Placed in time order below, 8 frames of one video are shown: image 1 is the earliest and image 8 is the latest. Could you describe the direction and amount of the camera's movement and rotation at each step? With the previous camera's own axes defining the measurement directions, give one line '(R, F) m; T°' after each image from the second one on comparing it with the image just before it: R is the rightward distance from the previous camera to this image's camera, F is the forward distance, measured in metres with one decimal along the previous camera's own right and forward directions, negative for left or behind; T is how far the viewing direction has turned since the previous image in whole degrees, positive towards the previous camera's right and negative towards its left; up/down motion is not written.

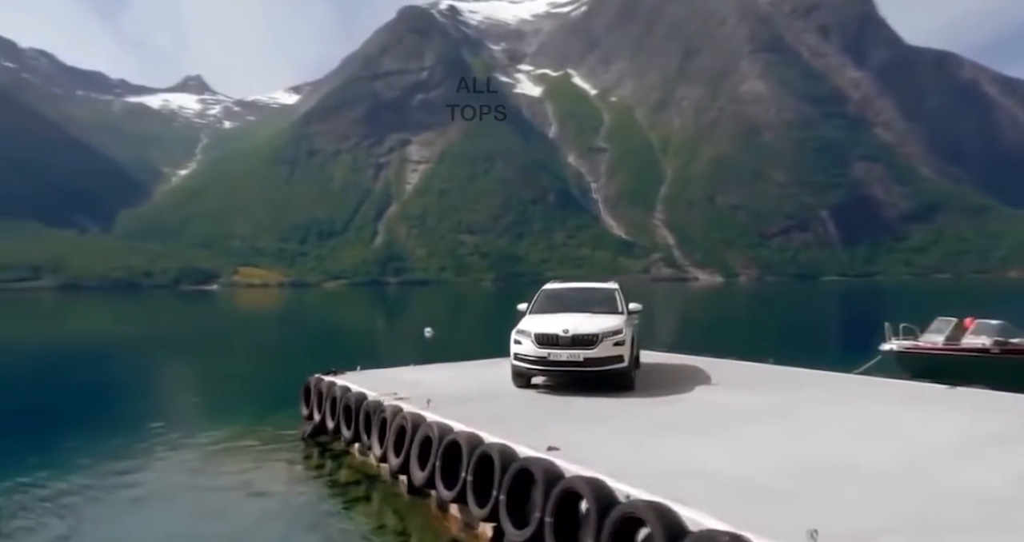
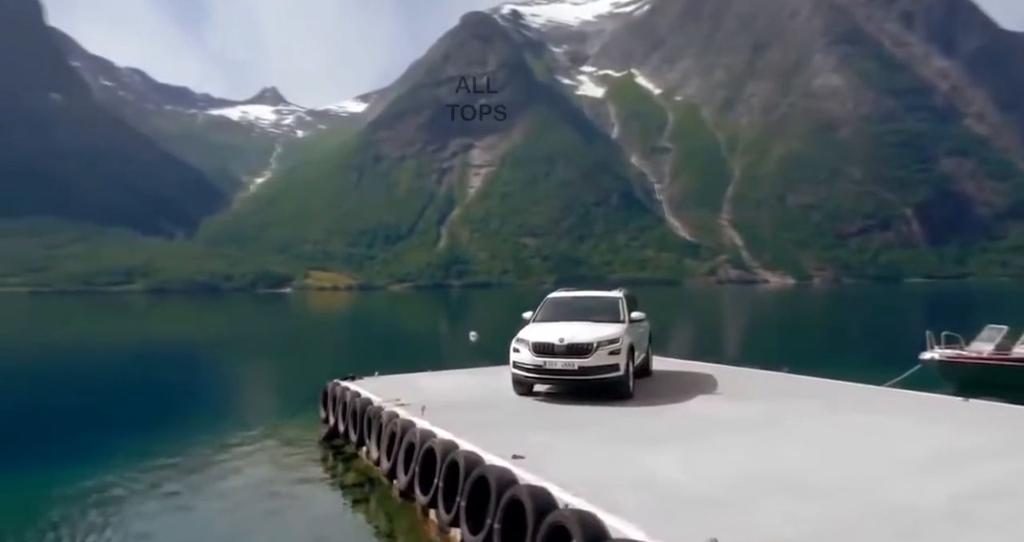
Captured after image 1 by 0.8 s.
(+1.2, -0.3) m; -4°
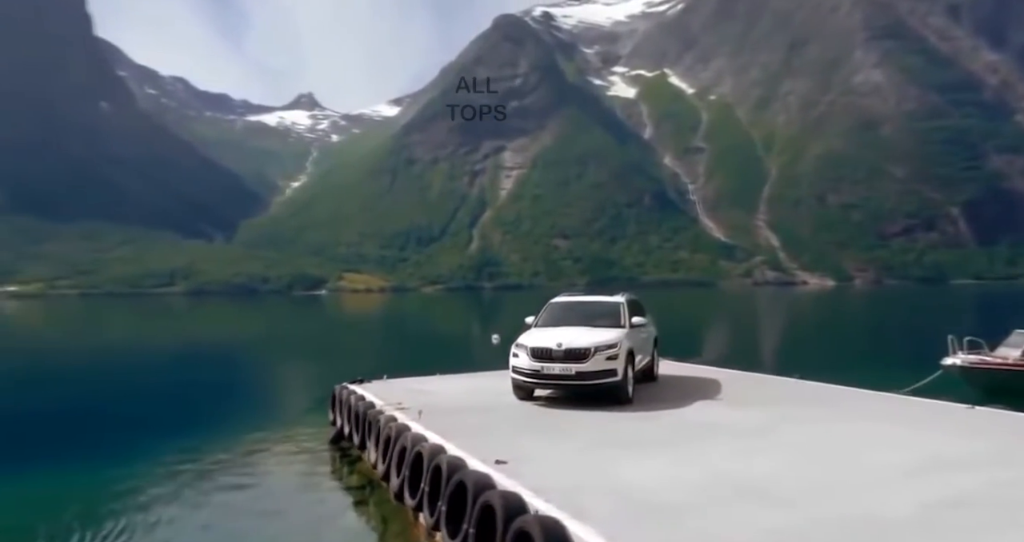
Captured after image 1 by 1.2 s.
(+0.6, -0.1) m; -2°
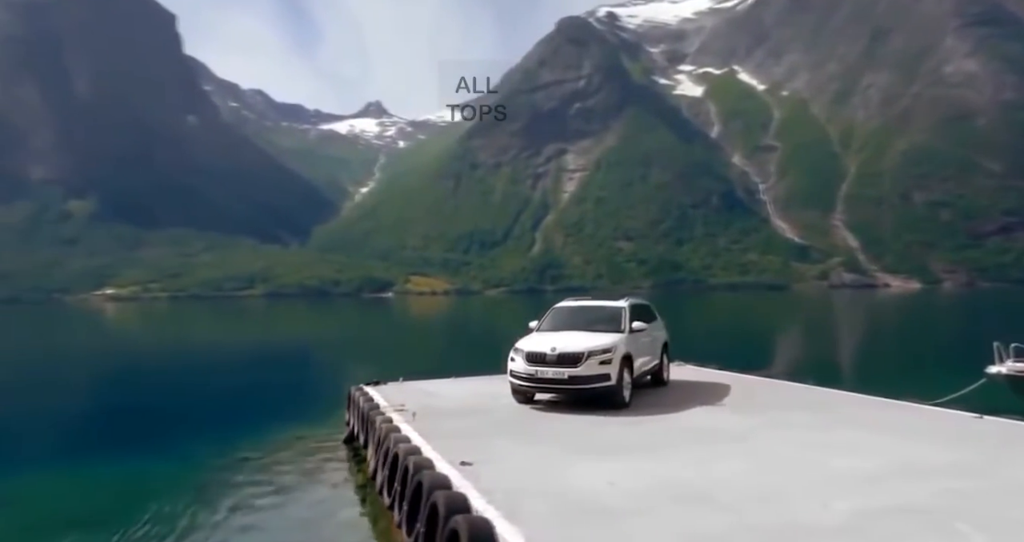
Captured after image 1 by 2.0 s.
(+1.3, -0.2) m; -4°
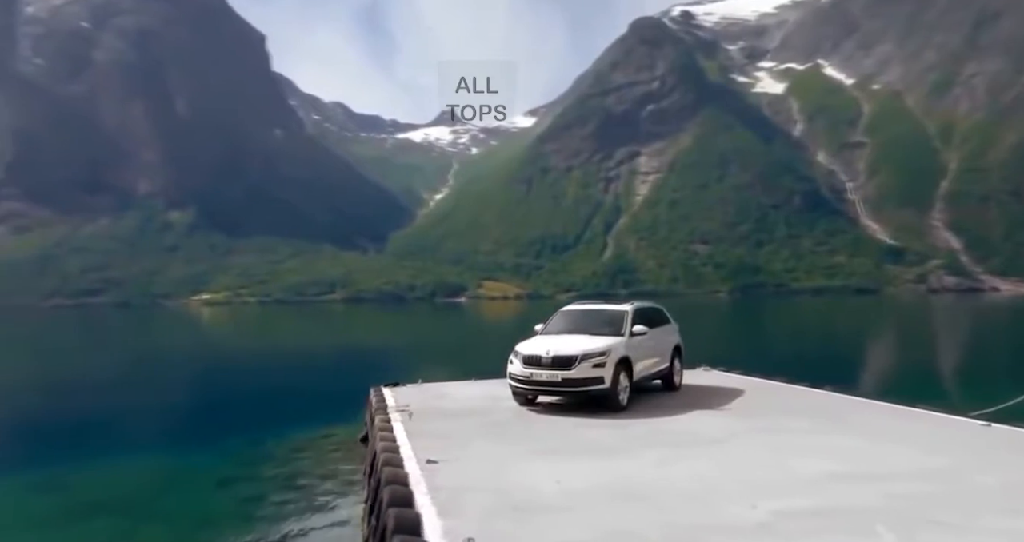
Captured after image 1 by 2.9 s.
(+1.4, -0.2) m; -5°
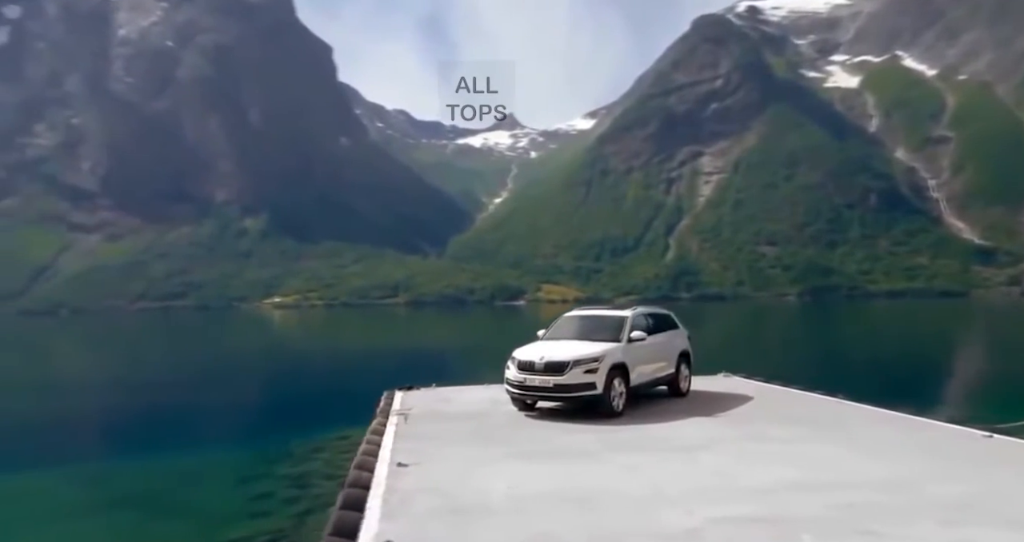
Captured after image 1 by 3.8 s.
(+1.2, -0.1) m; -4°
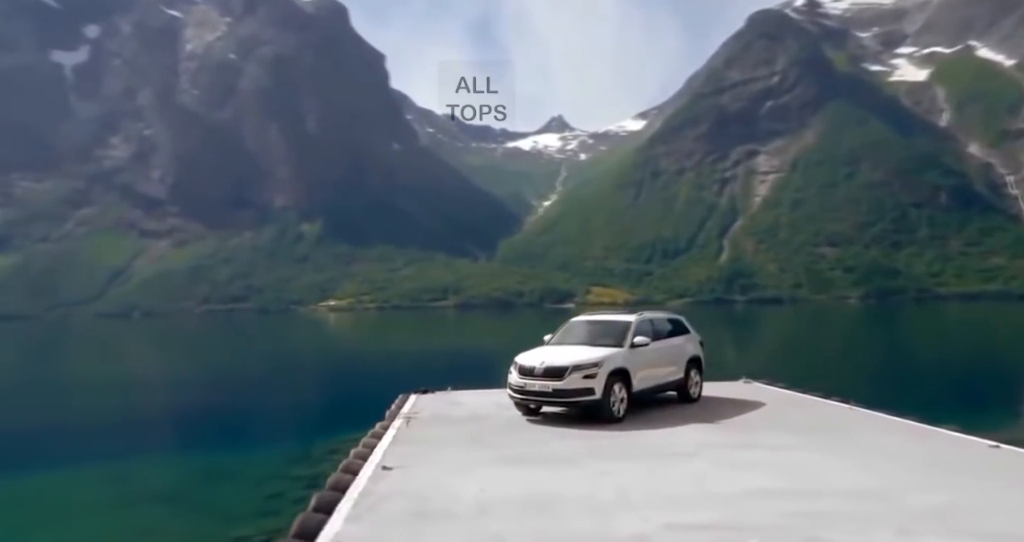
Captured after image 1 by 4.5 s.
(+0.9, -0.1) m; -3°
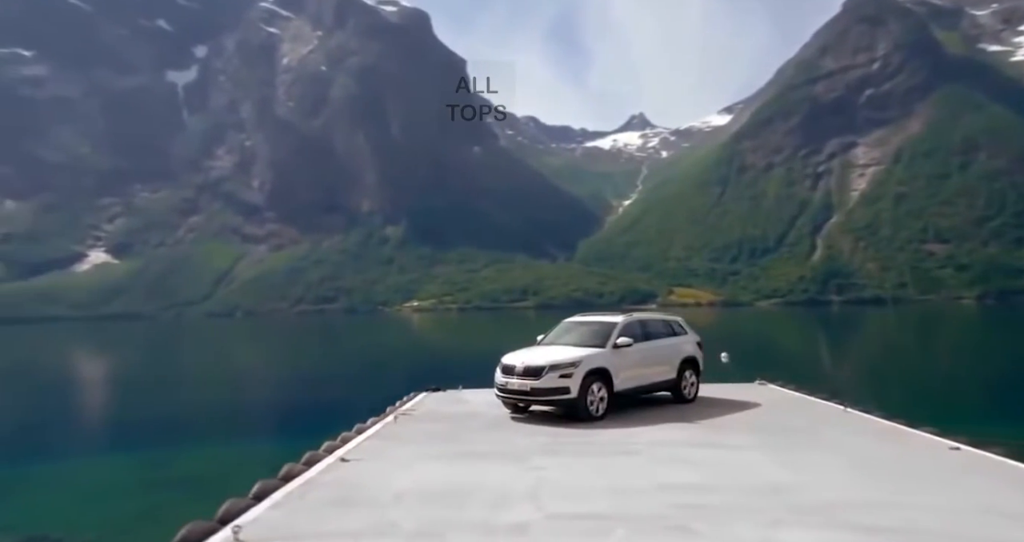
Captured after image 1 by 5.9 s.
(+1.9, -0.4) m; -5°
